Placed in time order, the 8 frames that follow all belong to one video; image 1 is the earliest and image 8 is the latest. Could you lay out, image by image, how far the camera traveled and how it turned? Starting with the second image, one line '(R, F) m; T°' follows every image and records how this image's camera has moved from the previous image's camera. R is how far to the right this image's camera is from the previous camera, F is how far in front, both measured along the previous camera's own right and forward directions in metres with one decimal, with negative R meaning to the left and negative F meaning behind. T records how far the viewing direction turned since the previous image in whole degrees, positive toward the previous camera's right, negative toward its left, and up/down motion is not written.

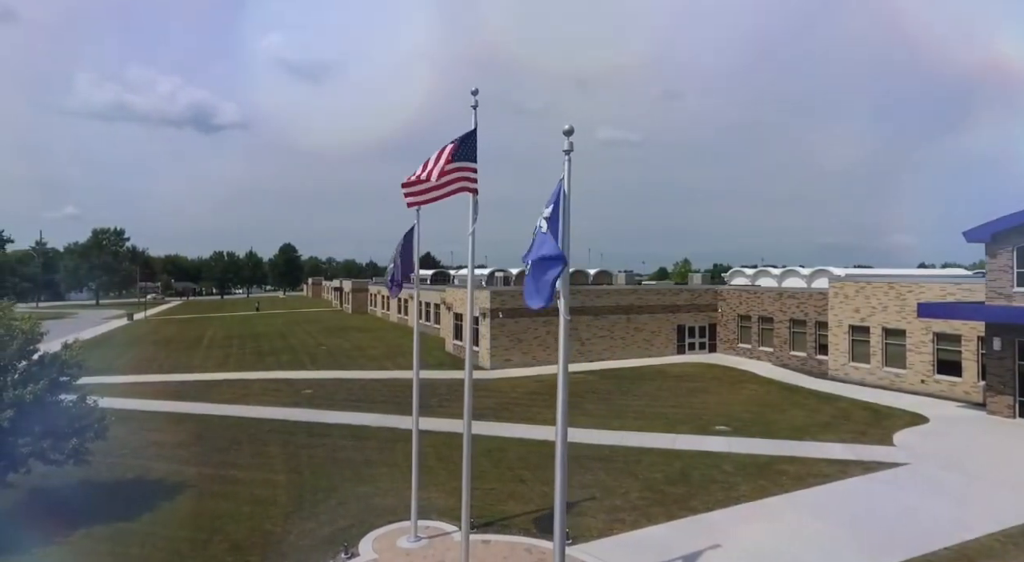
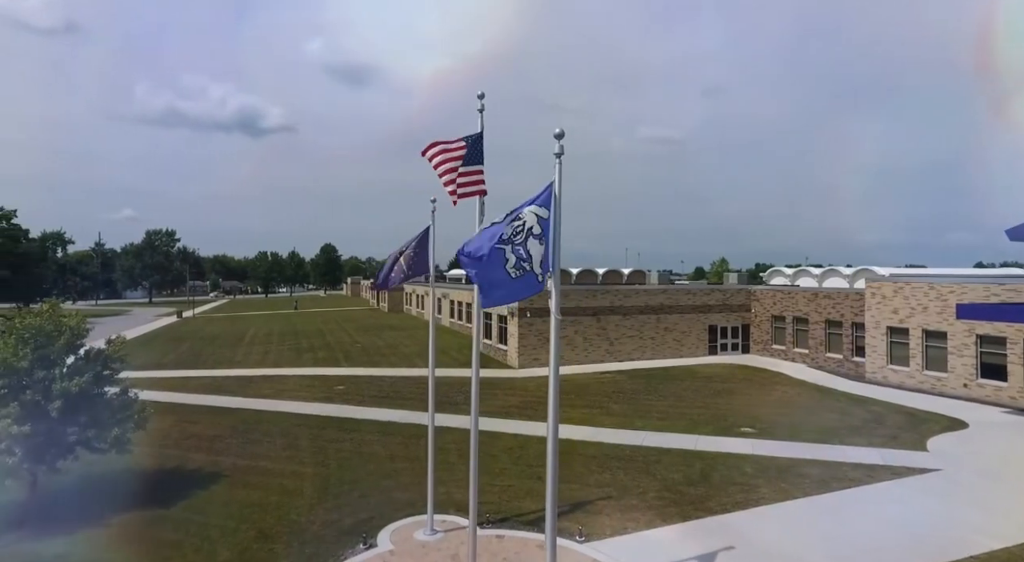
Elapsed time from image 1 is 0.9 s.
(+0.6, -0.2) m; -4°
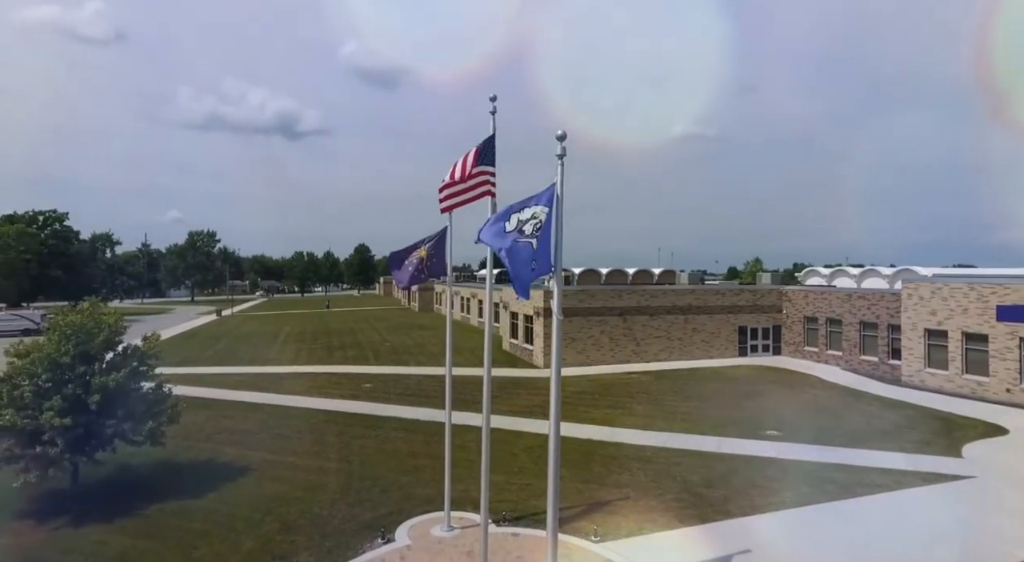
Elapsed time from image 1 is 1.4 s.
(+0.4, -0.1) m; -3°
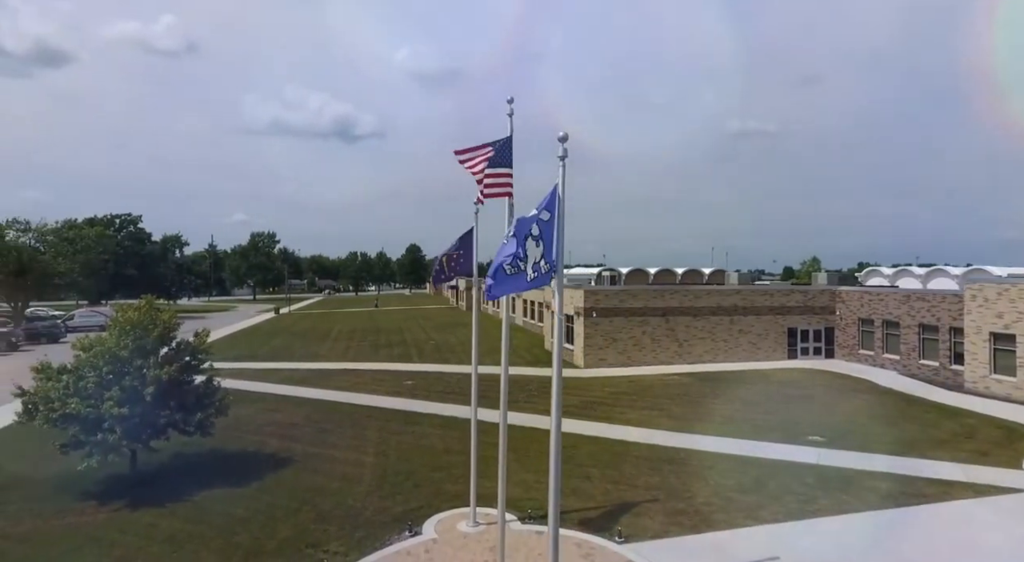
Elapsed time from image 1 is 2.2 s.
(+0.7, -0.1) m; -5°
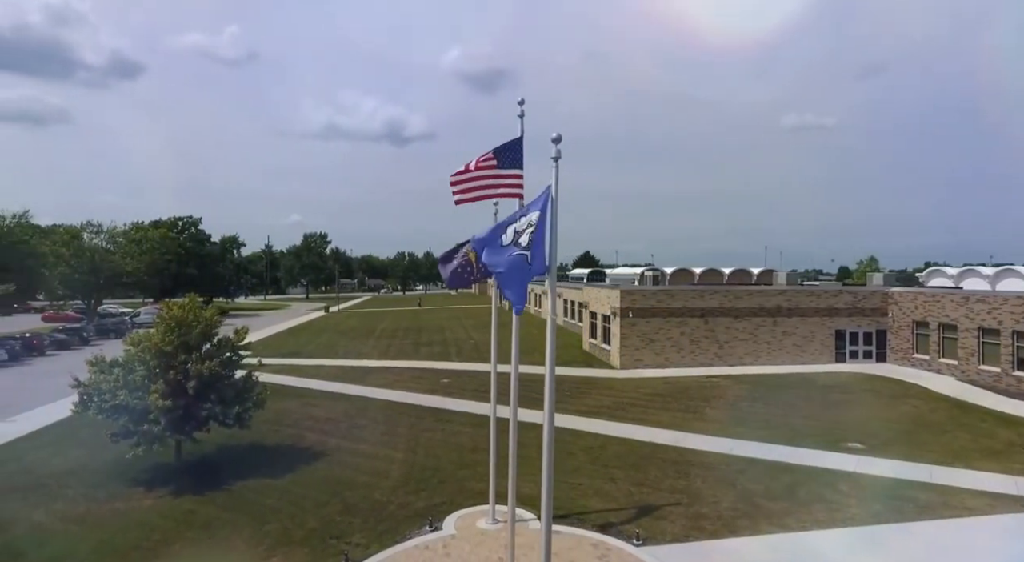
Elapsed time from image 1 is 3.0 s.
(+0.8, -0.1) m; -5°
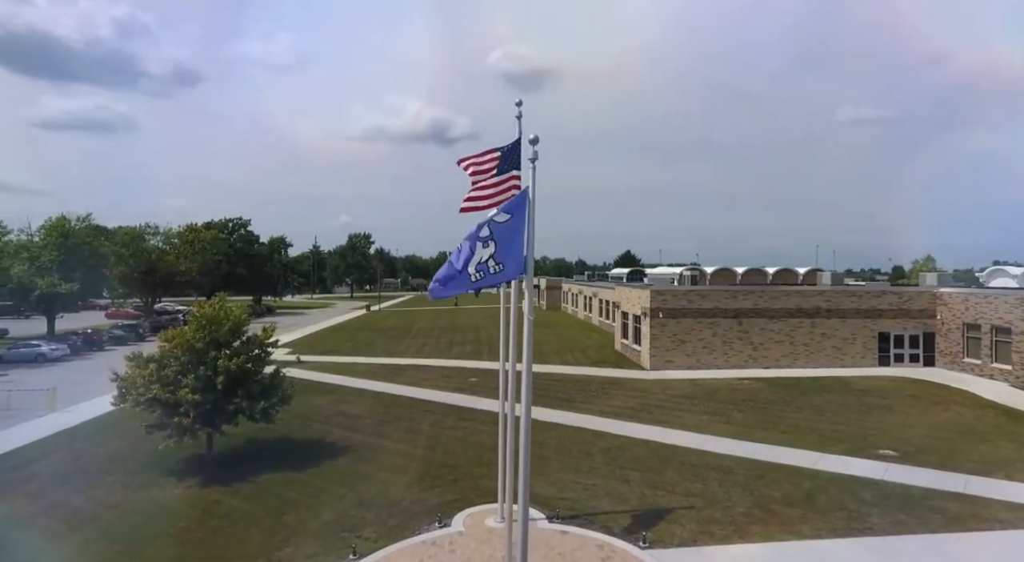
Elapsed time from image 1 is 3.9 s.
(+0.9, 0.0) m; -5°
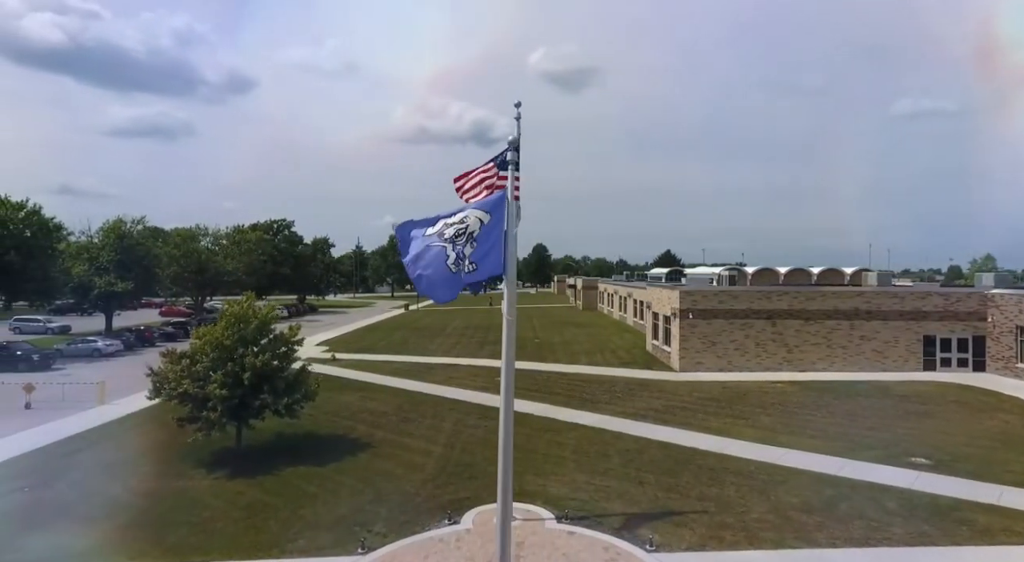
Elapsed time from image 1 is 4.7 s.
(+0.9, 0.0) m; -5°
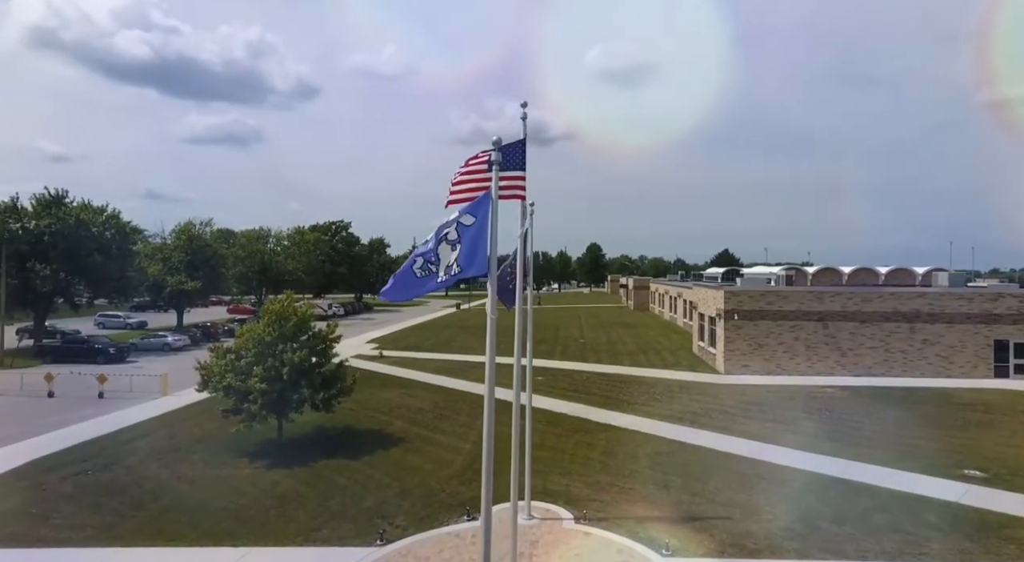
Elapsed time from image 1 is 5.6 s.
(+1.0, +0.1) m; -6°
